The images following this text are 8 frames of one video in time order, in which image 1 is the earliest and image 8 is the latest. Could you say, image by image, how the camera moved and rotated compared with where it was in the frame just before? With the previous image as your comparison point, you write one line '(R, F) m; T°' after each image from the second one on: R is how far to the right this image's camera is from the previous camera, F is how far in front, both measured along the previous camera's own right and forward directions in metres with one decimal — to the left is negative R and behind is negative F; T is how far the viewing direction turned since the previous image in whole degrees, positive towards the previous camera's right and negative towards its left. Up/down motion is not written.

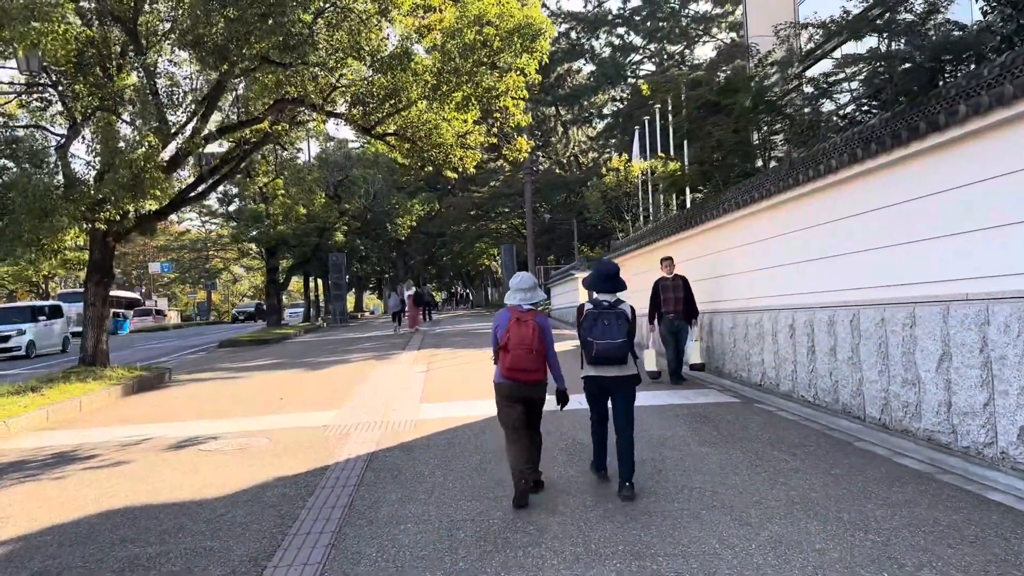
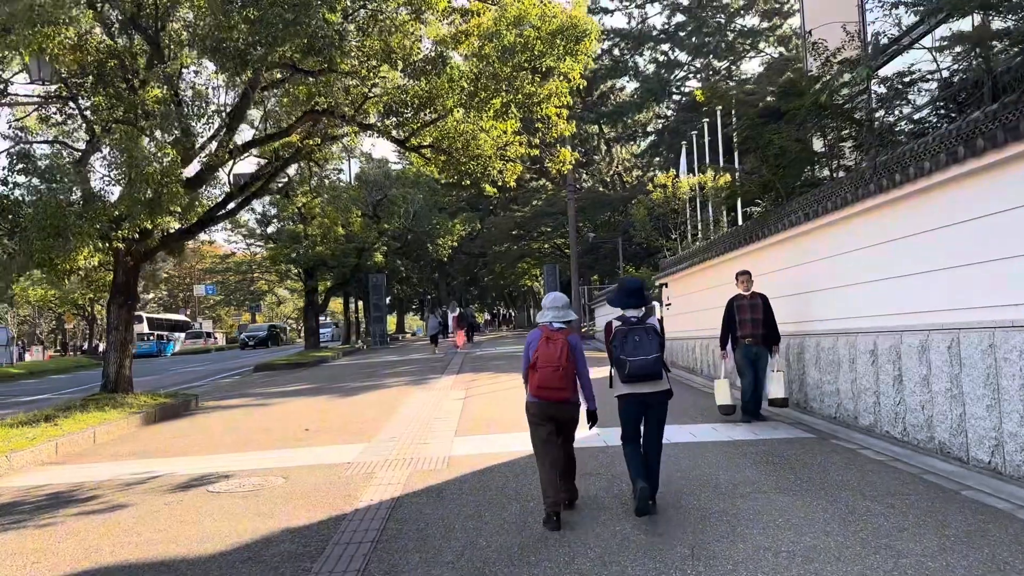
(0.0, +1.0) m; -3°
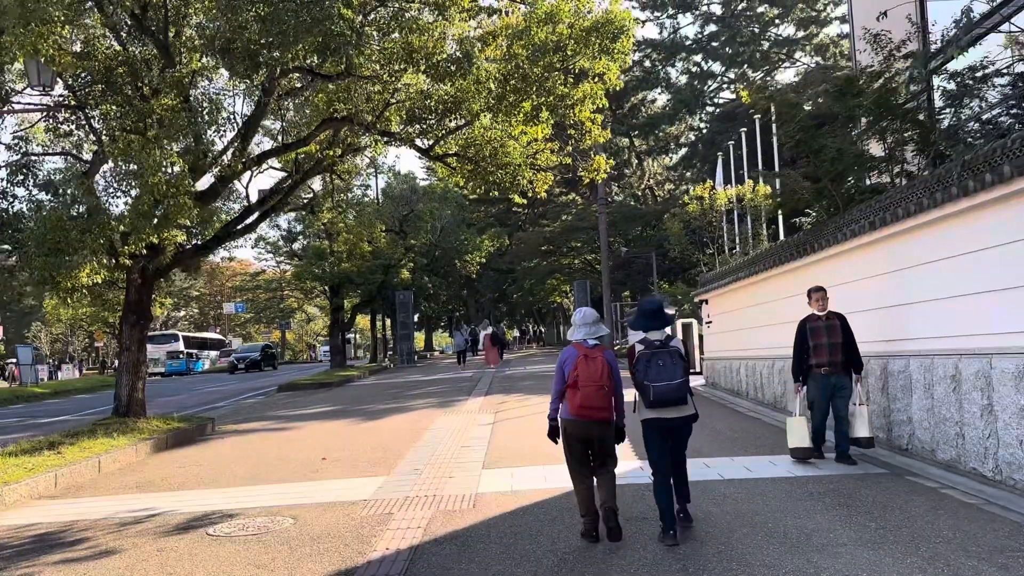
(0.0, +0.9) m; -2°
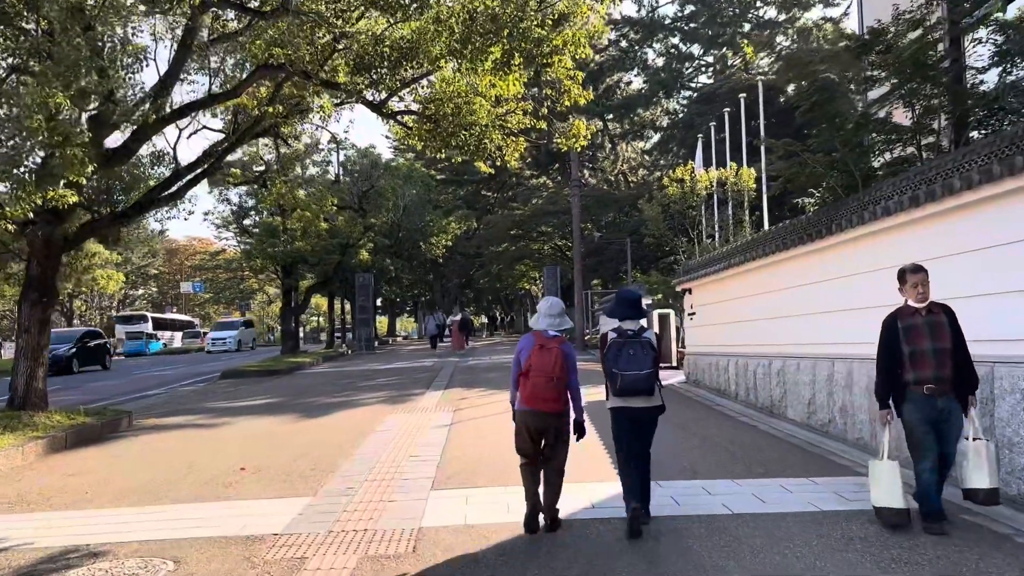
(+0.1, +1.7) m; +2°
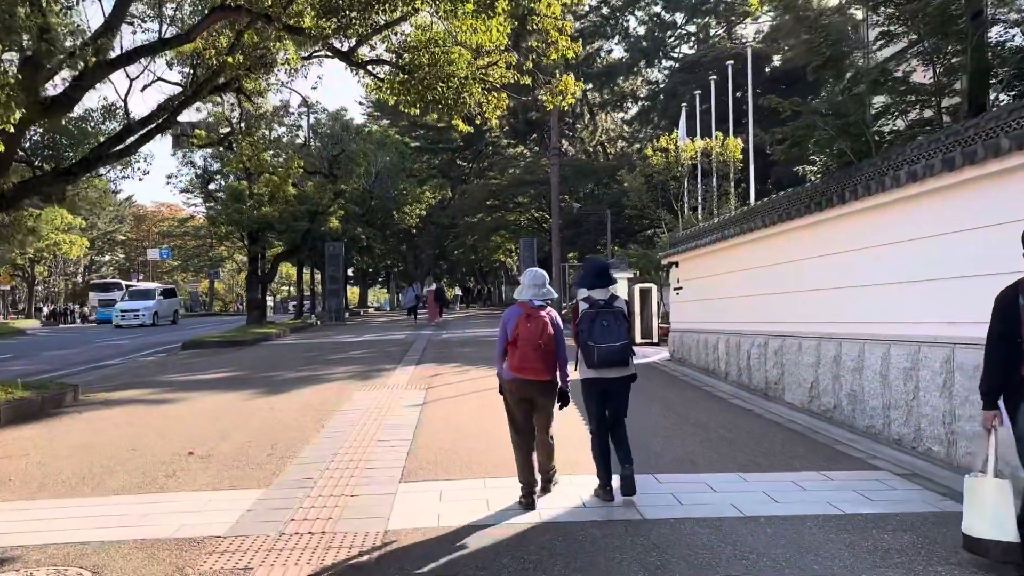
(-0.1, +0.8) m; +2°
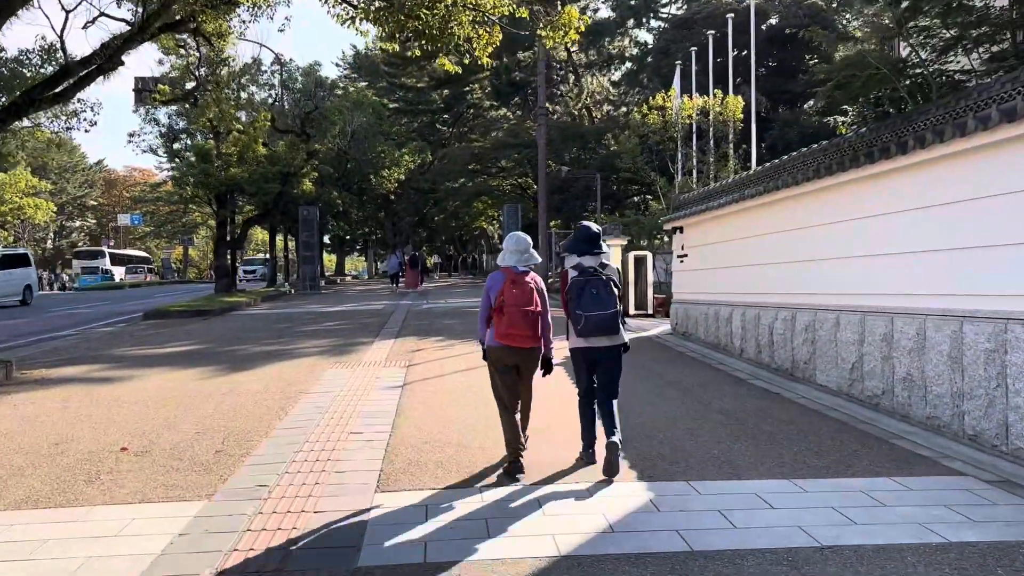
(-0.1, +1.3) m; +1°
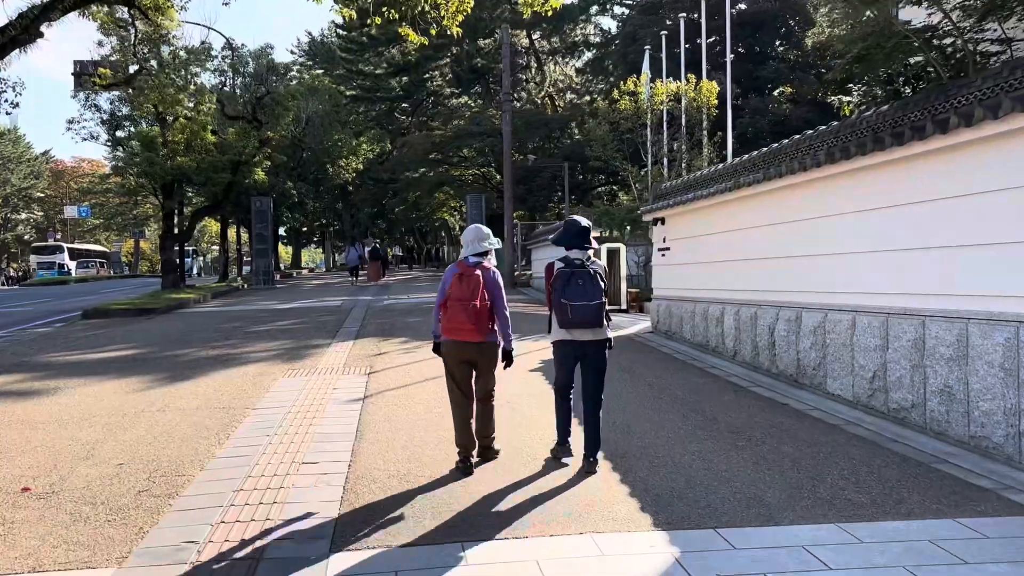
(-0.1, +1.0) m; +3°
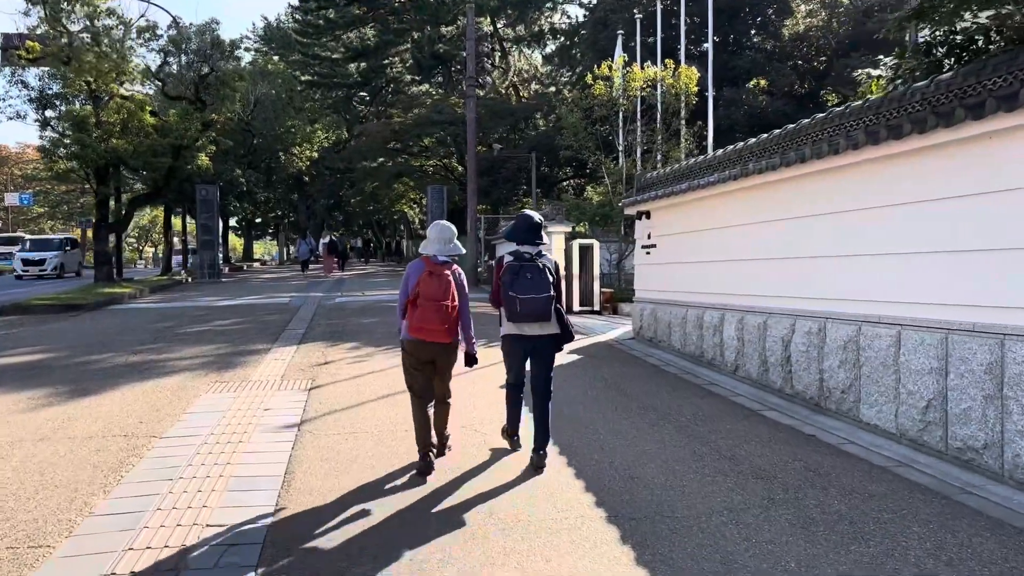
(-0.1, +1.4) m; +3°
